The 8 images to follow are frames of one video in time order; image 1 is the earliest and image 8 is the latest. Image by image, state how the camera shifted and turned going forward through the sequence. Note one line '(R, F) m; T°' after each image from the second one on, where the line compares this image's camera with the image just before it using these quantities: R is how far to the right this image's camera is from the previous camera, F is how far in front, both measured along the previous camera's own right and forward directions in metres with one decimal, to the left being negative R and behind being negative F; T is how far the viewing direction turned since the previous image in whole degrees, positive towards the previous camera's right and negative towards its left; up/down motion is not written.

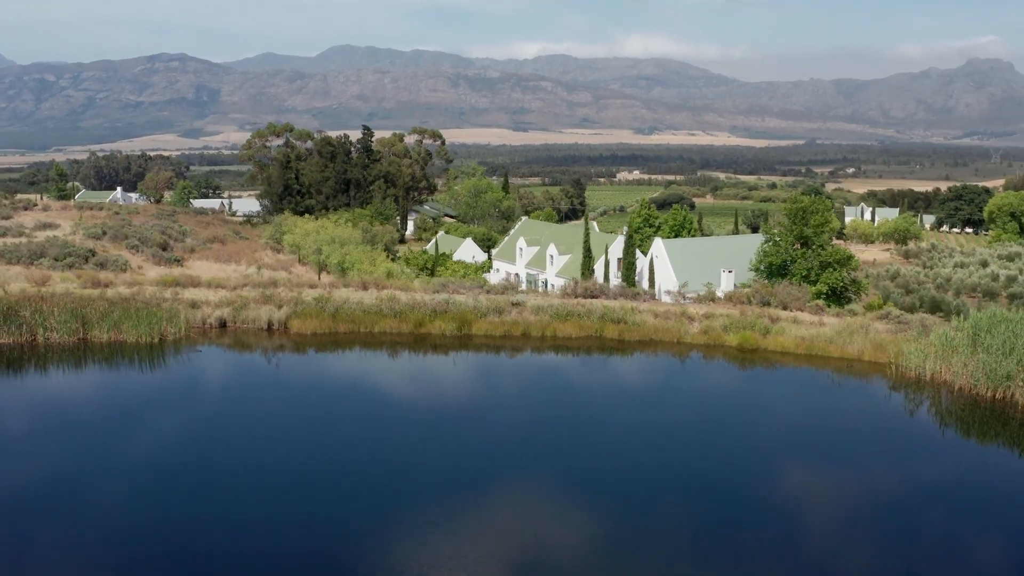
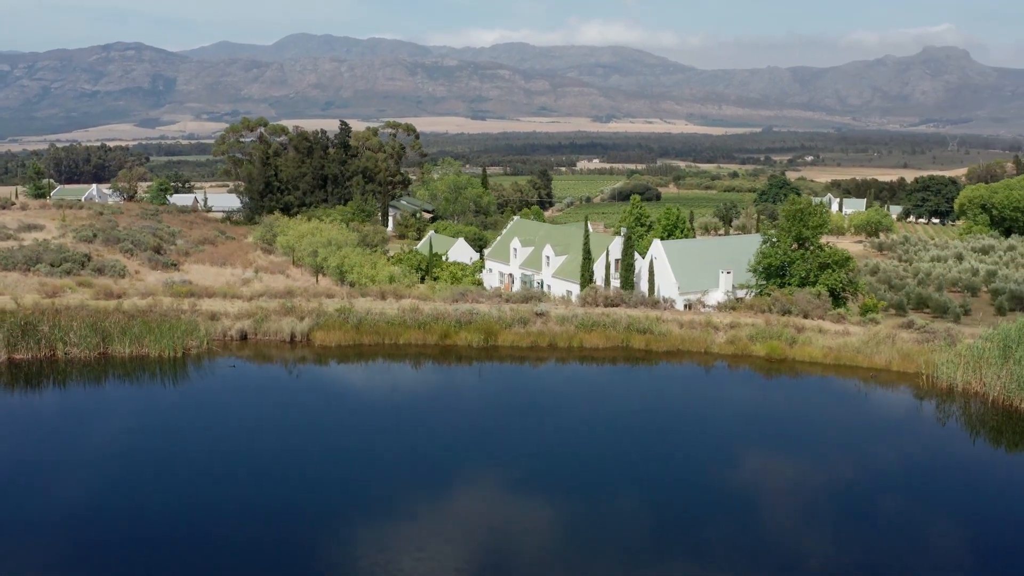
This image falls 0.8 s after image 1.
(-1.4, +0.1) m; +2°
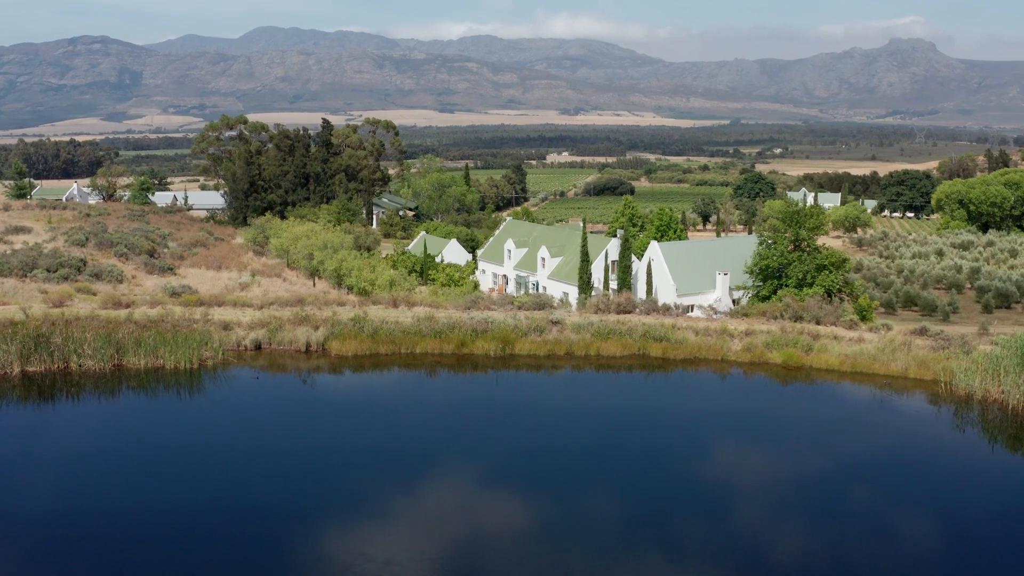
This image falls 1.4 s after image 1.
(-1.0, 0.0) m; +1°
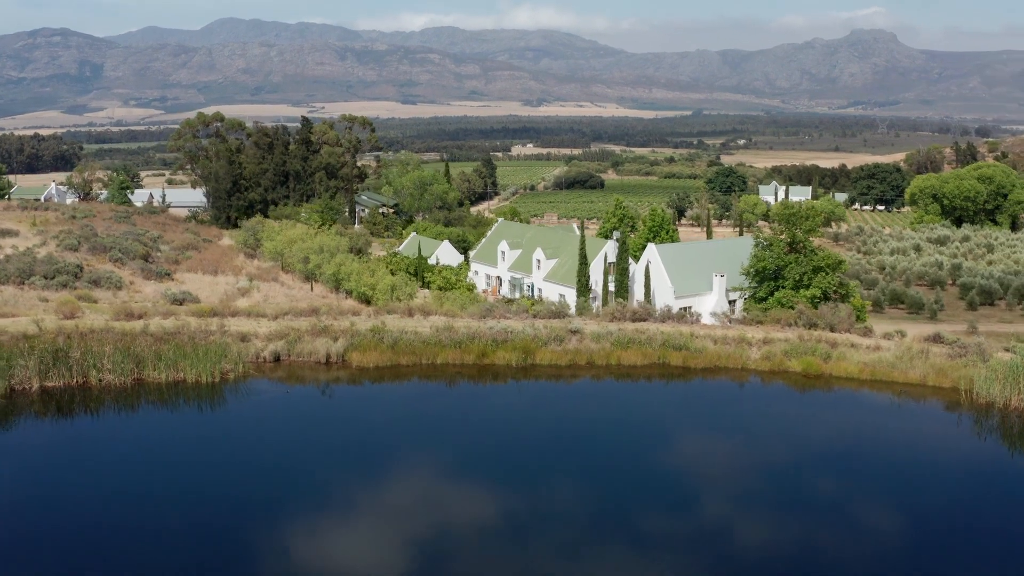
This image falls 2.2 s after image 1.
(-1.2, 0.0) m; +1°
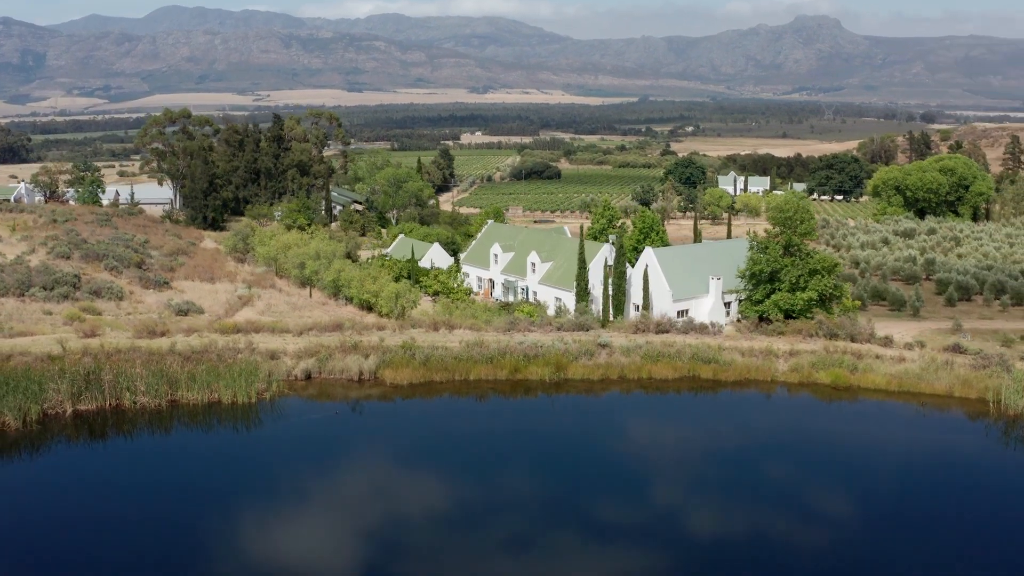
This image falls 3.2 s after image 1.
(-1.7, 0.0) m; +2°
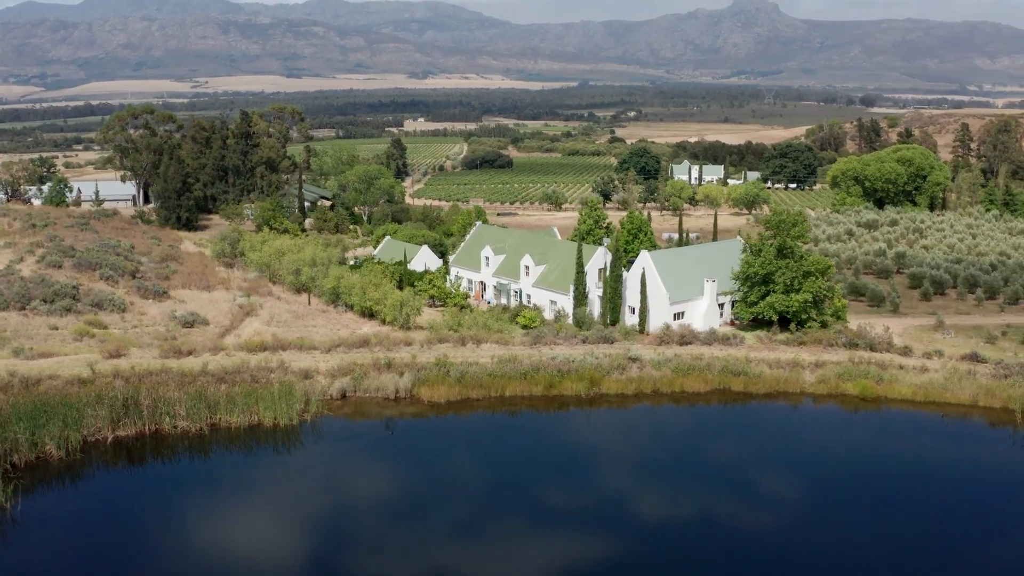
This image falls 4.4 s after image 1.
(-1.9, -0.1) m; +2°
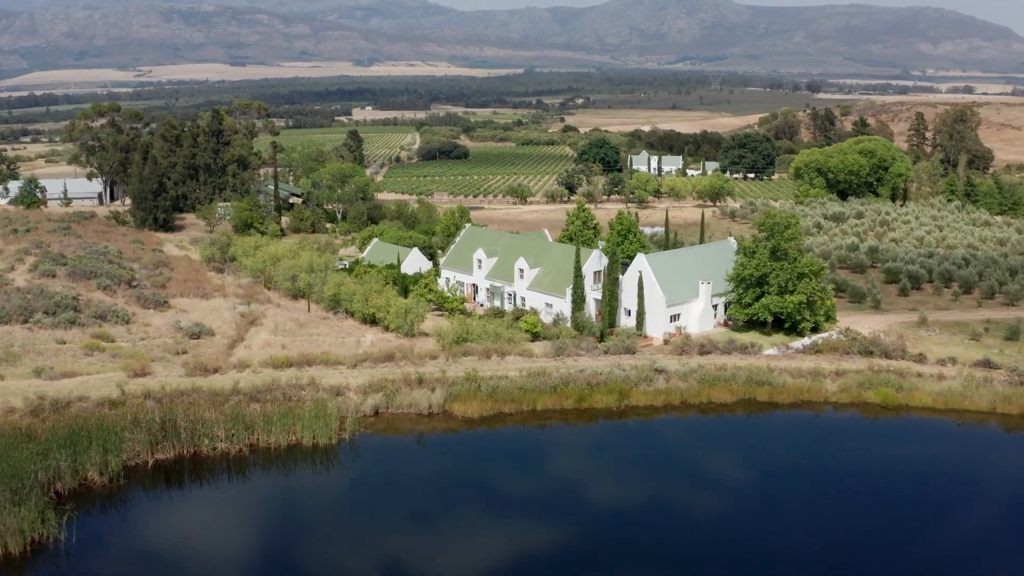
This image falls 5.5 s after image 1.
(-1.7, -0.2) m; +2°
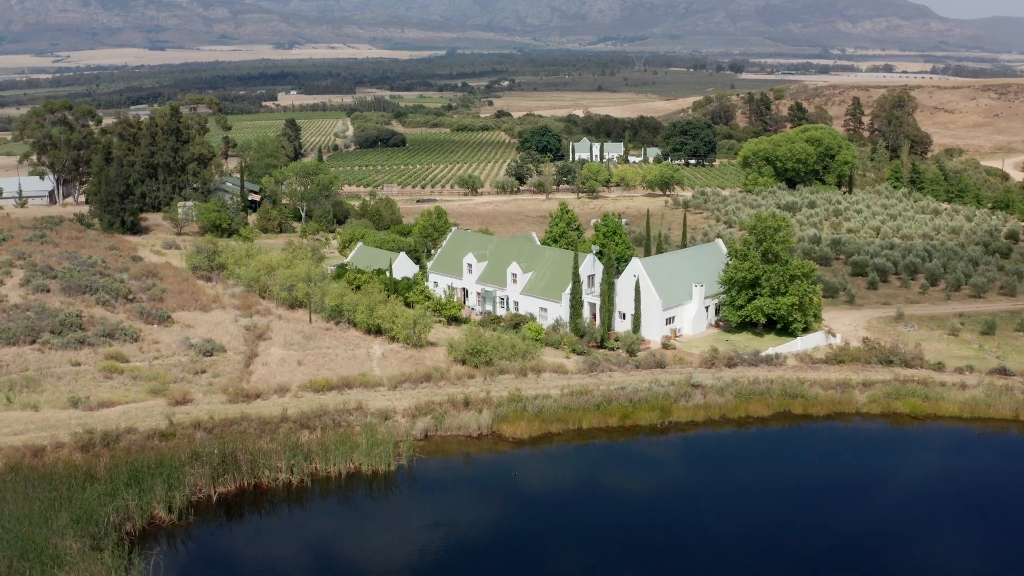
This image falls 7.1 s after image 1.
(-2.5, -0.3) m; +3°
